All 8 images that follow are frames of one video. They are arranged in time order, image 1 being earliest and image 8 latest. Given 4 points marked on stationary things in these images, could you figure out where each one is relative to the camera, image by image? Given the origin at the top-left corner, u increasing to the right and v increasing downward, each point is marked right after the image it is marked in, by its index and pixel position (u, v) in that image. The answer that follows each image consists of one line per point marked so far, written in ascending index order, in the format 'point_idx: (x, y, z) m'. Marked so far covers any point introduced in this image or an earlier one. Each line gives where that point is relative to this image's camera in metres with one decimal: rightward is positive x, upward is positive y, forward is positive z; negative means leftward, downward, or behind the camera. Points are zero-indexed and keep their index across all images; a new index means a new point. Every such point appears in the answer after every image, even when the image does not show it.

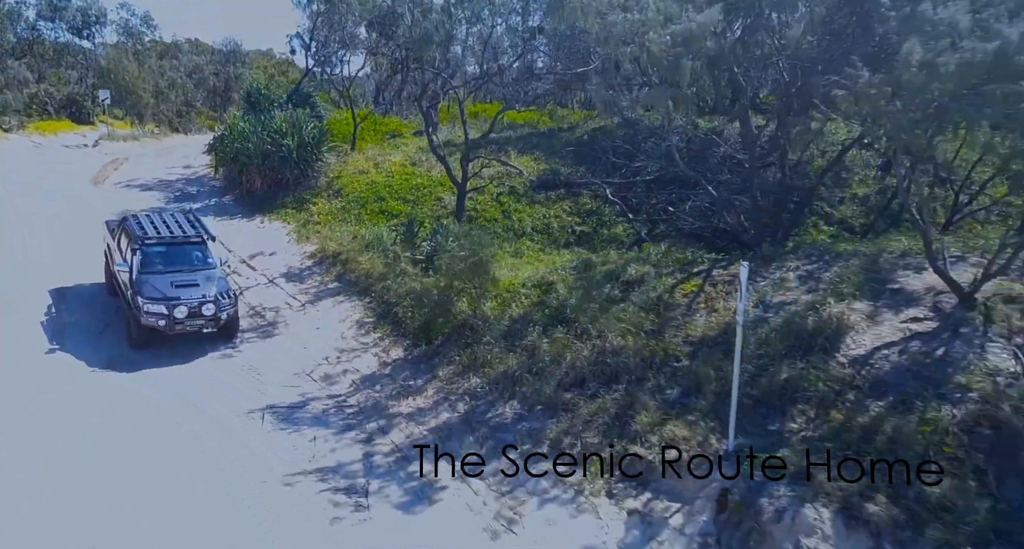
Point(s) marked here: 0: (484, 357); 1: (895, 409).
0: (-0.2, -1.1, +7.8) m
1: (+3.7, -1.3, +6.0) m
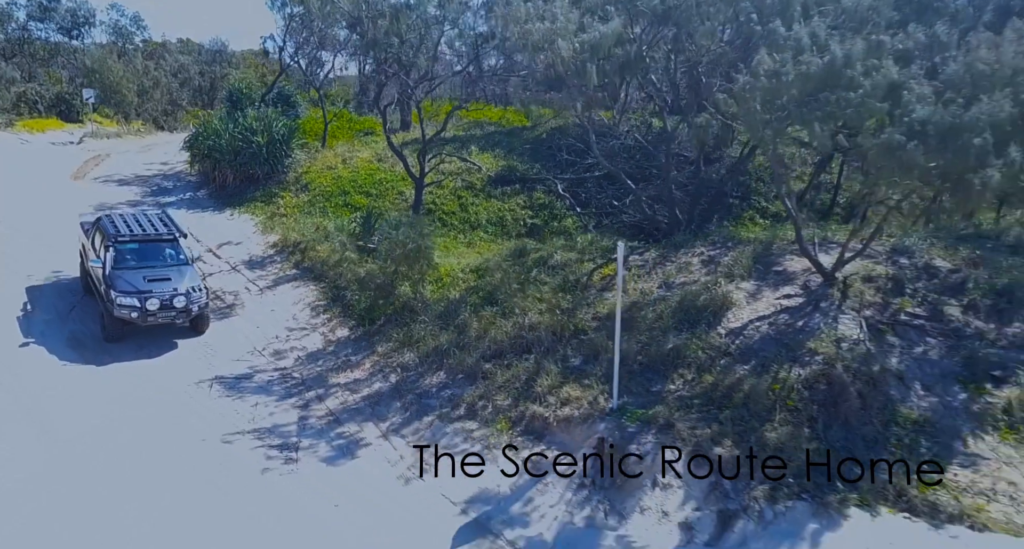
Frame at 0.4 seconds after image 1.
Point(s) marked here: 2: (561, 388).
0: (-1.2, -0.9, +8.8) m
1: (+2.7, -1.1, +6.9) m
2: (+0.5, -1.2, +7.2) m
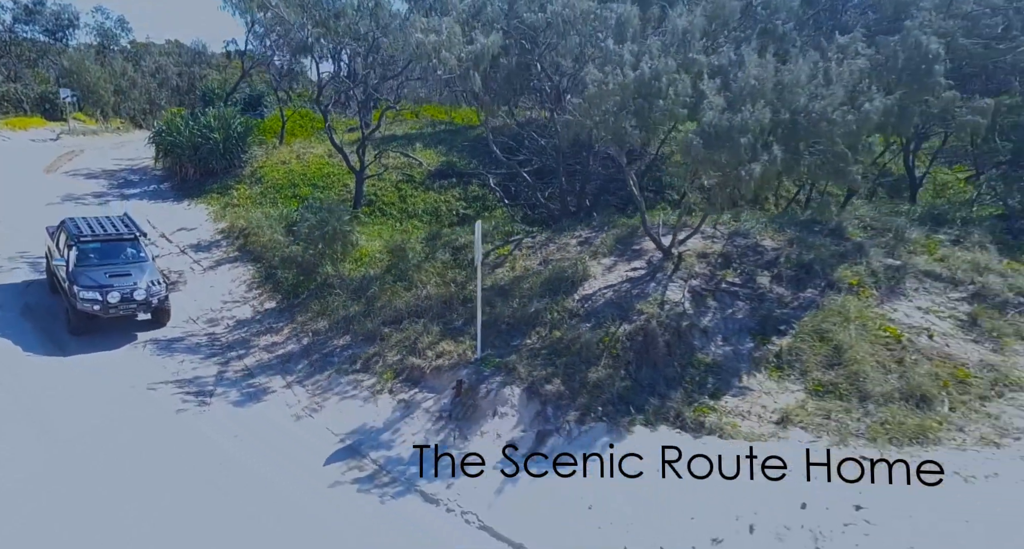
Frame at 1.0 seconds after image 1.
0: (-2.9, -0.5, +10.2) m
1: (+1.1, -0.7, +8.4) m
2: (-1.1, -0.9, +8.7) m
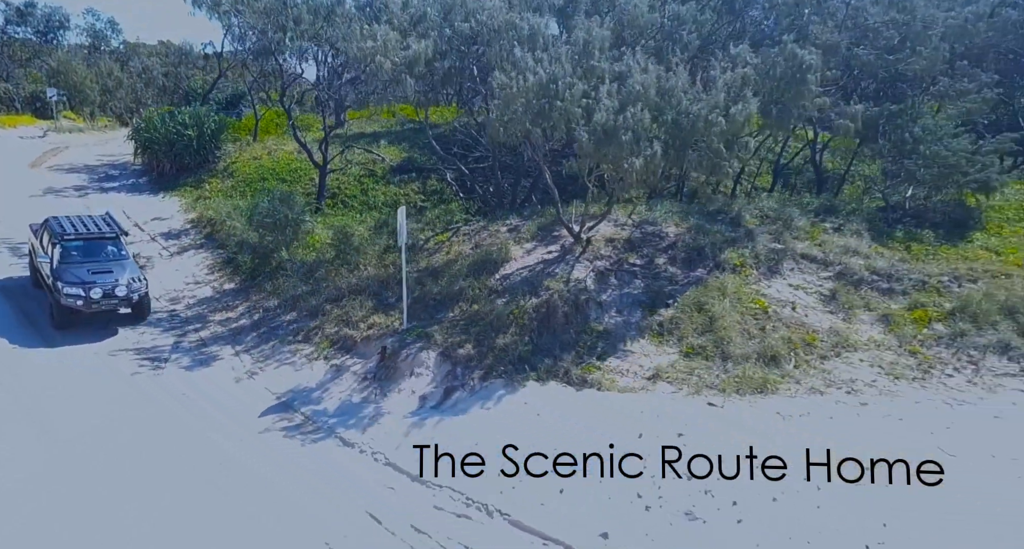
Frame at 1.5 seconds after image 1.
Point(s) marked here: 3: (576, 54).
0: (-4.1, -0.2, +11.3) m
1: (-0.1, -0.4, +9.6) m
2: (-2.3, -0.6, +9.8) m
3: (+1.0, +3.0, +9.1) m
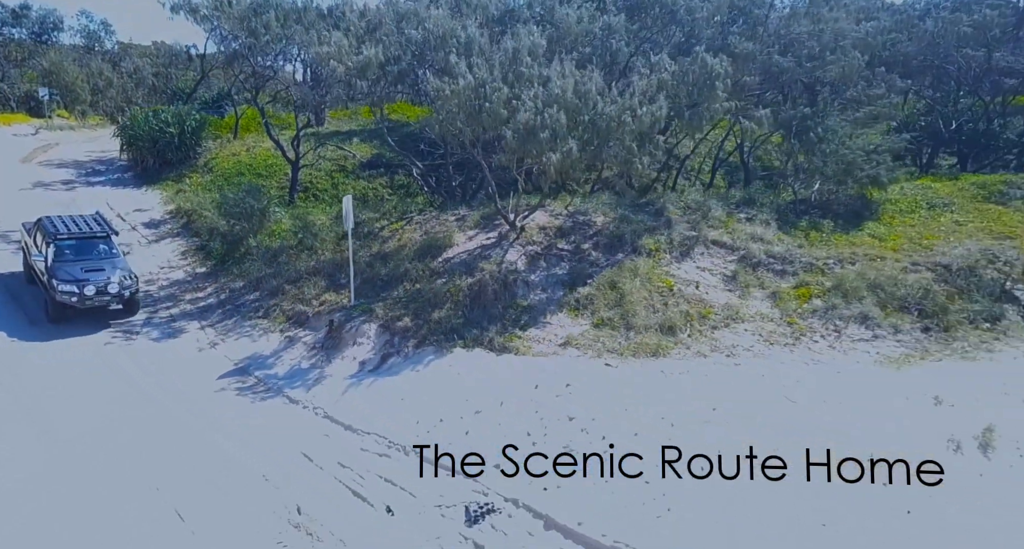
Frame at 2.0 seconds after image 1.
0: (-5.1, +0.1, +12.4) m
1: (-1.1, -0.1, +10.7) m
2: (-3.3, -0.3, +10.9) m
3: (-0.1, +3.3, +10.2) m
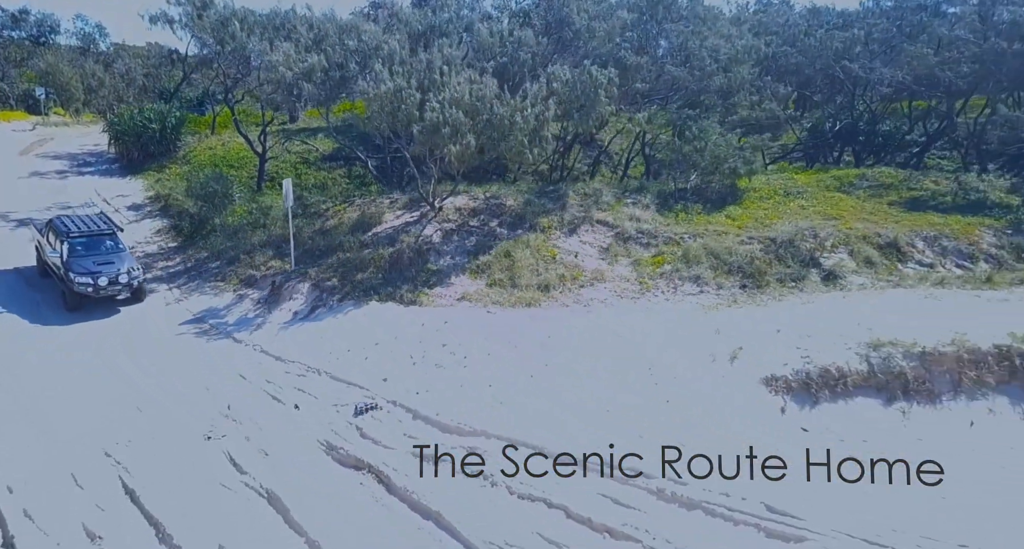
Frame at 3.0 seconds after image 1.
0: (-6.8, +0.7, +14.6) m
1: (-2.8, +0.5, +12.9) m
2: (-5.0, +0.3, +13.1) m
3: (-1.7, +3.9, +12.4) m
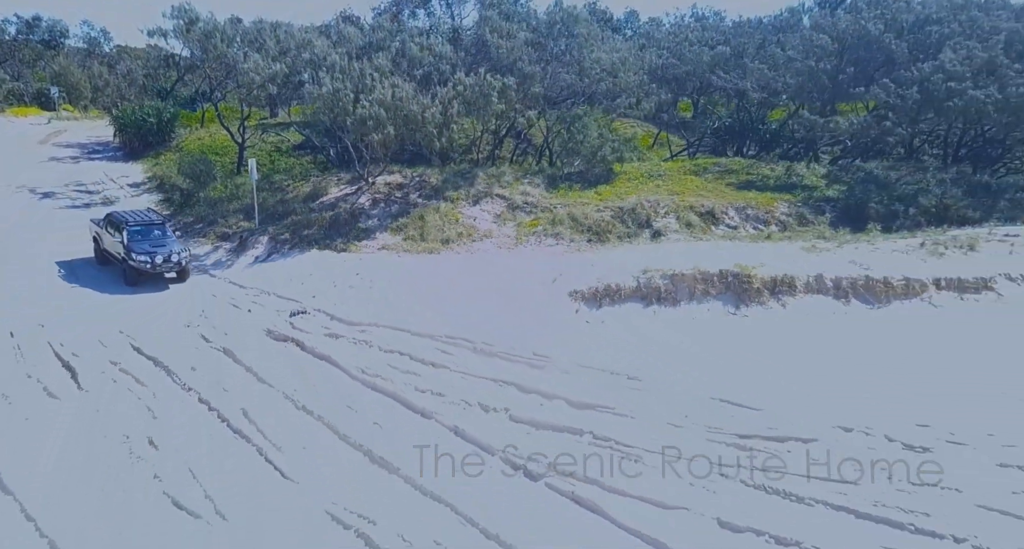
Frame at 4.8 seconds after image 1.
0: (-9.0, +1.8, +18.4) m
1: (-4.9, +1.5, +16.7) m
2: (-7.2, +1.4, +16.9) m
3: (-3.8, +4.9, +16.2) m
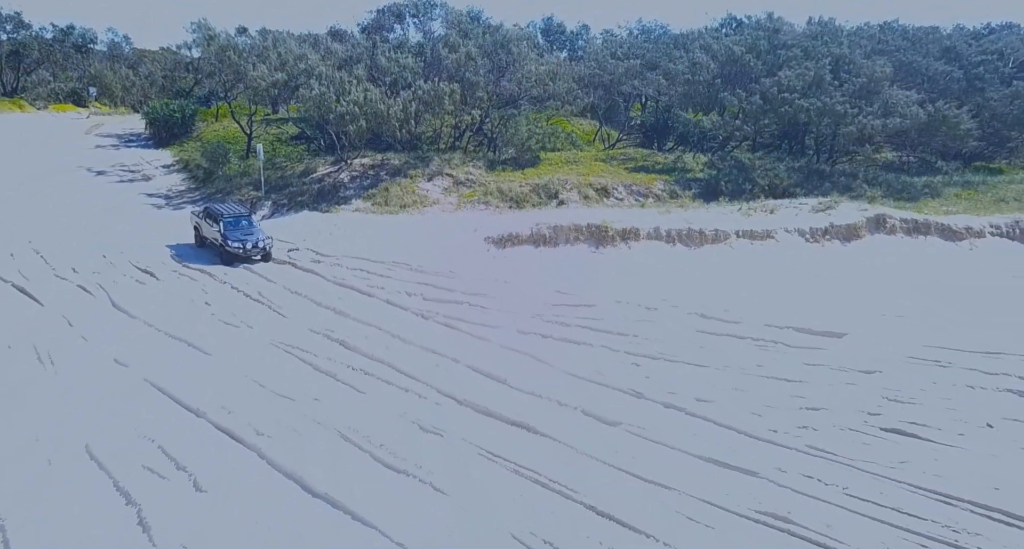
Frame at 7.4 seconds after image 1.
0: (-10.8, +3.2, +23.4) m
1: (-6.7, +2.8, +21.7) m
2: (-9.0, +2.8, +21.9) m
3: (-5.6, +6.3, +21.3) m
